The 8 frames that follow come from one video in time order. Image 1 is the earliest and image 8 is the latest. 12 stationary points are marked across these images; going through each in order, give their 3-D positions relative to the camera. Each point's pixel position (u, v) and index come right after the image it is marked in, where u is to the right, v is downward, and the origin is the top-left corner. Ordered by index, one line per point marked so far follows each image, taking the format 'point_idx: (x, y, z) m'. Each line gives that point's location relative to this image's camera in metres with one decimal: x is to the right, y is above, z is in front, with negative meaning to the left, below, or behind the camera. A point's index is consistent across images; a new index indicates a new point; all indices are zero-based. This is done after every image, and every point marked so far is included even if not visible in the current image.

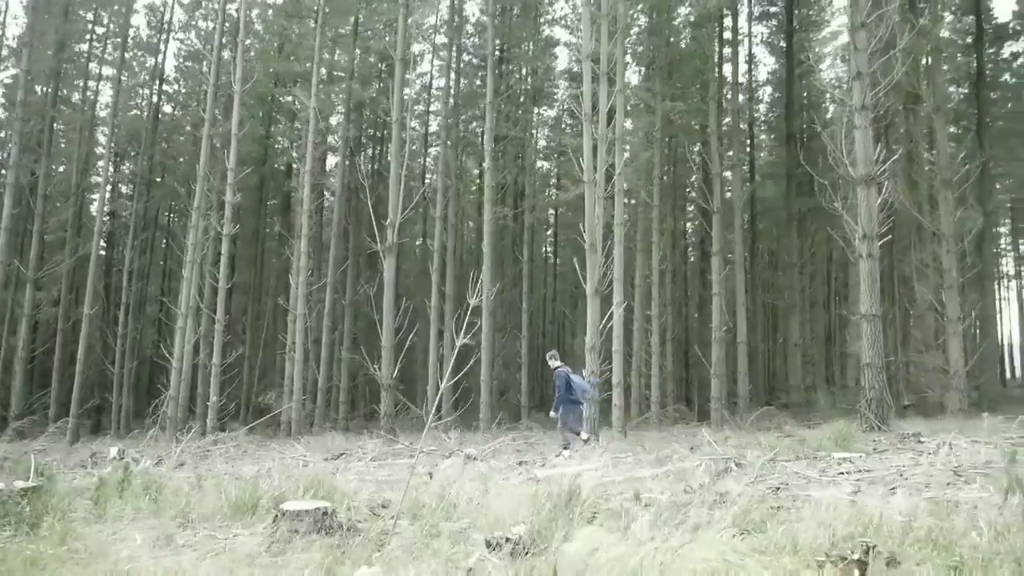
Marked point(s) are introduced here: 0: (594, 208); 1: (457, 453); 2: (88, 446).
0: (+1.3, +1.2, +10.7) m
1: (-0.6, -1.8, +7.6) m
2: (-6.6, -2.5, +11.0) m
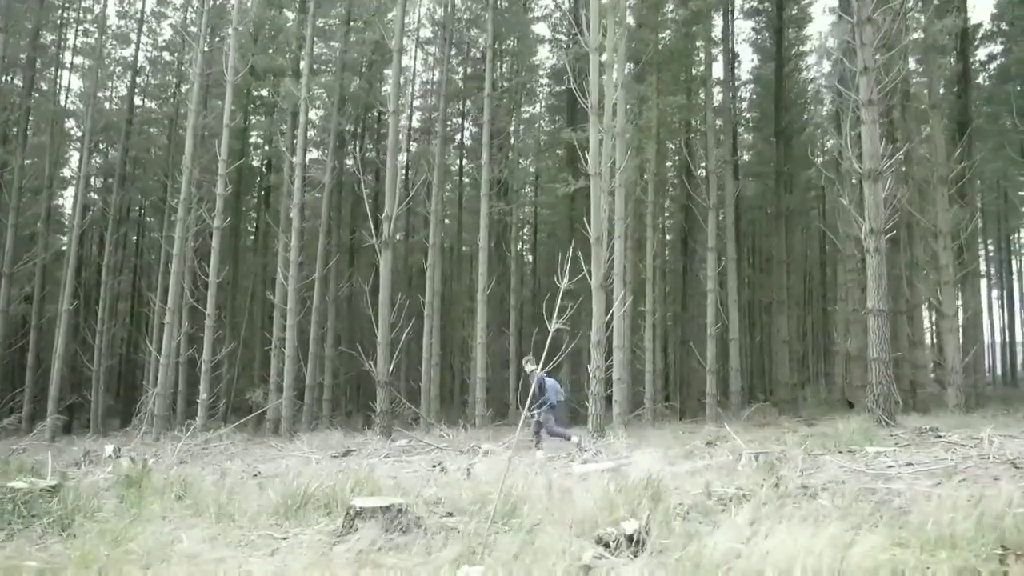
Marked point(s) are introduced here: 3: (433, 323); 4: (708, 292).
0: (+1.4, +1.3, +10.6) m
1: (-0.4, -1.7, +7.4) m
2: (-6.5, -2.4, +10.5) m
3: (-1.9, -0.8, +16.8) m
4: (+4.3, -0.1, +15.1) m
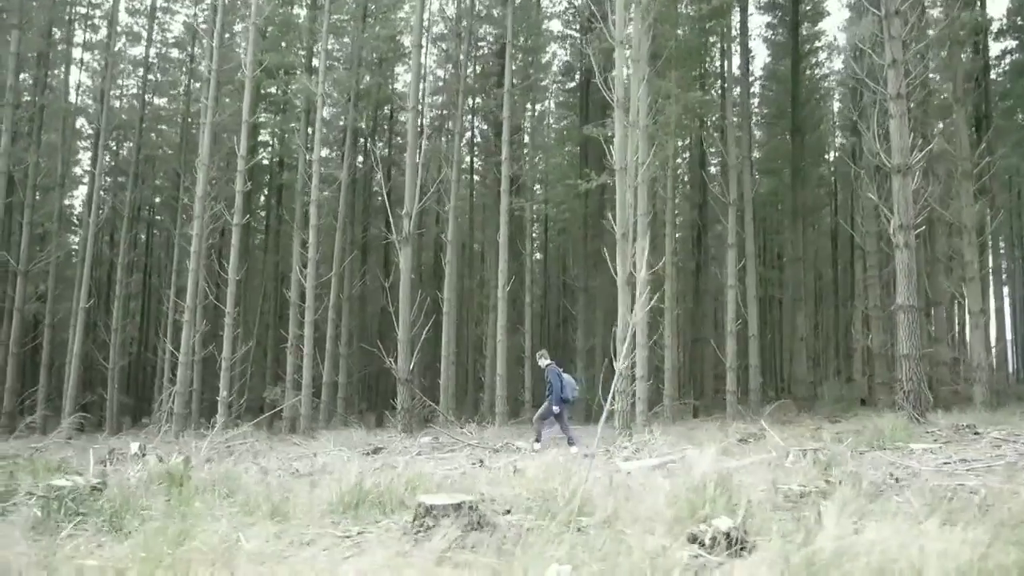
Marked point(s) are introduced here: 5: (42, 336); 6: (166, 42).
0: (+1.7, +1.4, +10.5) m
1: (0.0, -1.7, +7.4) m
2: (-6.2, -2.3, +10.5) m
3: (-1.5, -0.8, +16.7) m
4: (+4.6, 0.0, +15.0) m
5: (-12.1, -1.2, +18.0) m
6: (-9.5, +6.7, +19.1) m
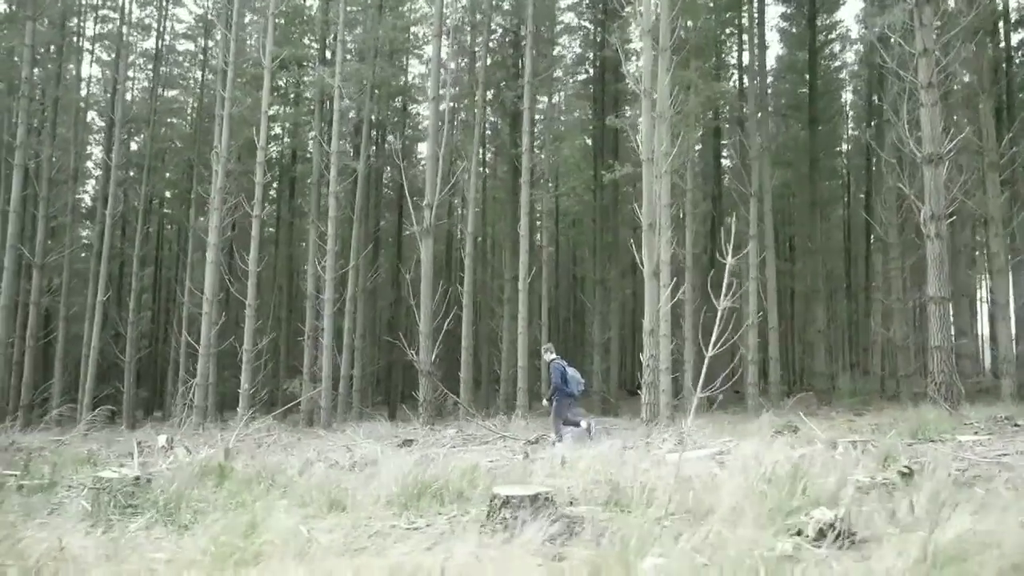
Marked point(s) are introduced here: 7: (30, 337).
0: (+2.1, +1.5, +10.4) m
1: (+0.3, -1.6, +7.3) m
2: (-5.8, -2.2, +10.5) m
3: (-1.1, -0.6, +16.7) m
4: (+5.0, +0.2, +14.9) m
5: (-11.7, -1.1, +18.0) m
6: (-9.1, +6.9, +19.0) m
7: (-11.0, -1.1, +16.1) m
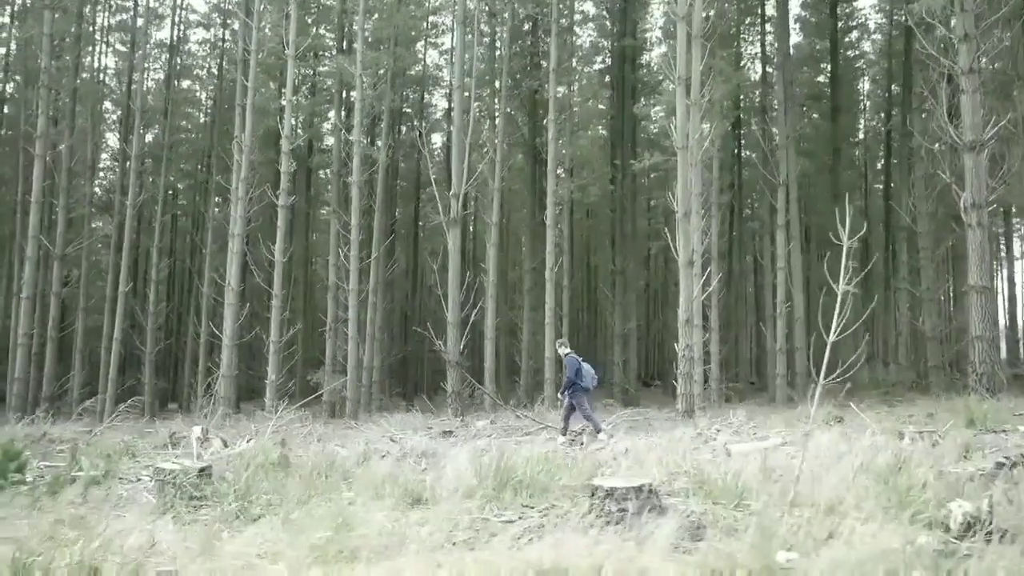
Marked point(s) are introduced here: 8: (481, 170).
0: (+2.5, +1.6, +10.2) m
1: (+0.8, -1.4, +7.2) m
2: (-5.3, -2.1, +10.4) m
3: (-0.6, -0.4, +16.6) m
4: (+5.6, +0.4, +14.8) m
5: (-11.2, -0.9, +18.0) m
6: (-8.6, +7.1, +18.9) m
7: (-10.5, -0.9, +16.0) m
8: (-0.8, +2.9, +17.0) m
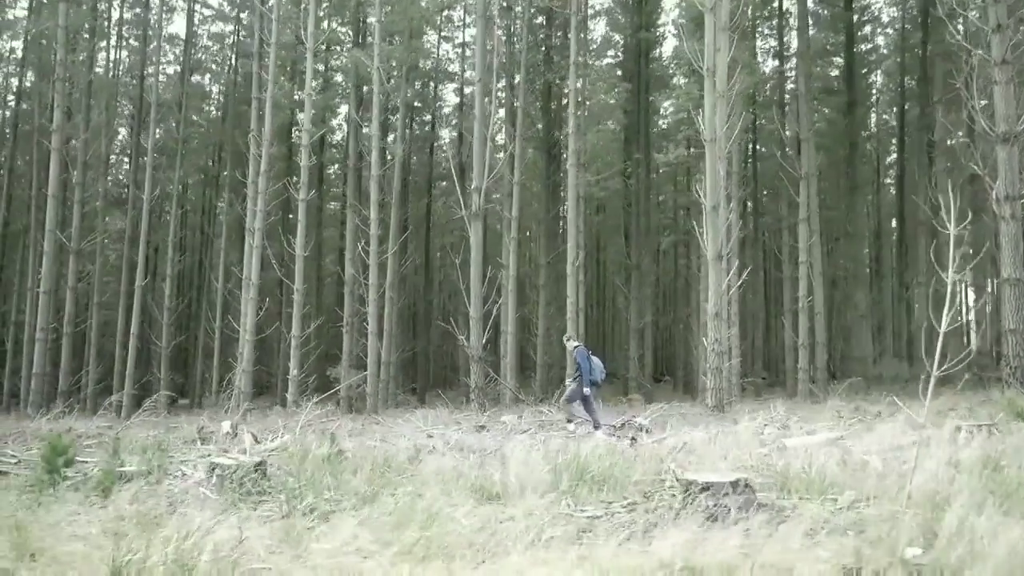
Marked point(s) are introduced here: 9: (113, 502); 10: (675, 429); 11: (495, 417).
0: (+2.9, +1.7, +10.1) m
1: (+1.1, -1.4, +7.1) m
2: (-4.9, -2.0, +10.4) m
3: (-0.1, -0.3, +16.5) m
4: (+6.0, +0.5, +14.7) m
5: (-10.7, -0.7, +18.0) m
6: (-8.1, +7.3, +18.8) m
7: (-10.1, -0.8, +16.0) m
8: (-0.4, +3.0, +16.9) m
9: (-2.4, -1.3, +4.2) m
10: (+1.5, -1.3, +6.2) m
11: (-0.3, -1.9, +10.3) m
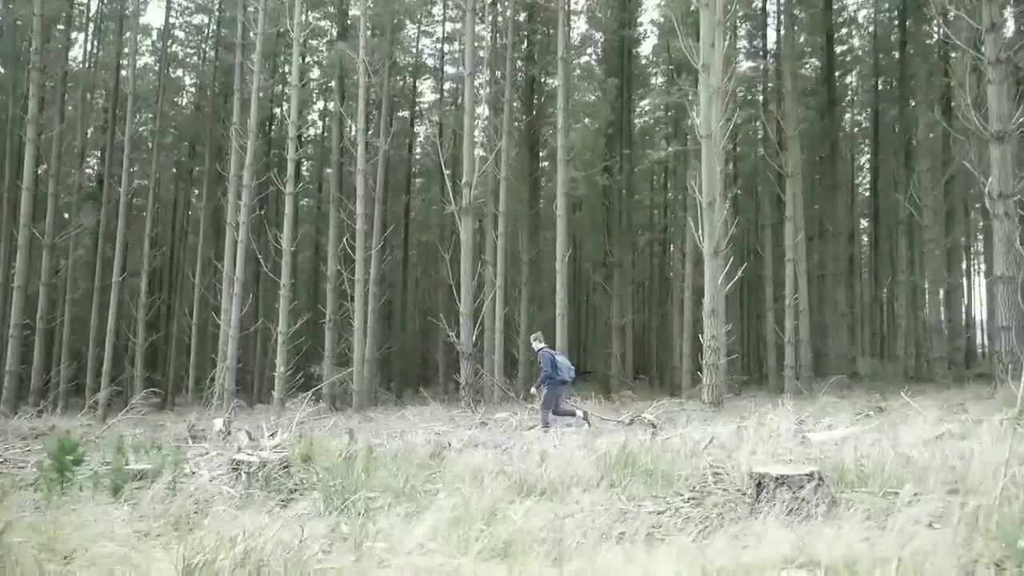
0: (+2.9, +1.8, +10.1) m
1: (+1.2, -1.3, +7.1) m
2: (-5.0, -1.9, +10.1) m
3: (-0.4, -0.2, +16.4) m
4: (+5.7, +0.6, +14.8) m
5: (-11.1, -0.6, +17.4) m
6: (-8.5, +7.4, +18.3) m
7: (-10.4, -0.7, +15.5) m
8: (-0.7, +3.1, +16.7) m
9: (-2.2, -1.2, +4.0) m
10: (+1.6, -1.2, +6.2) m
11: (-0.3, -1.8, +10.2) m
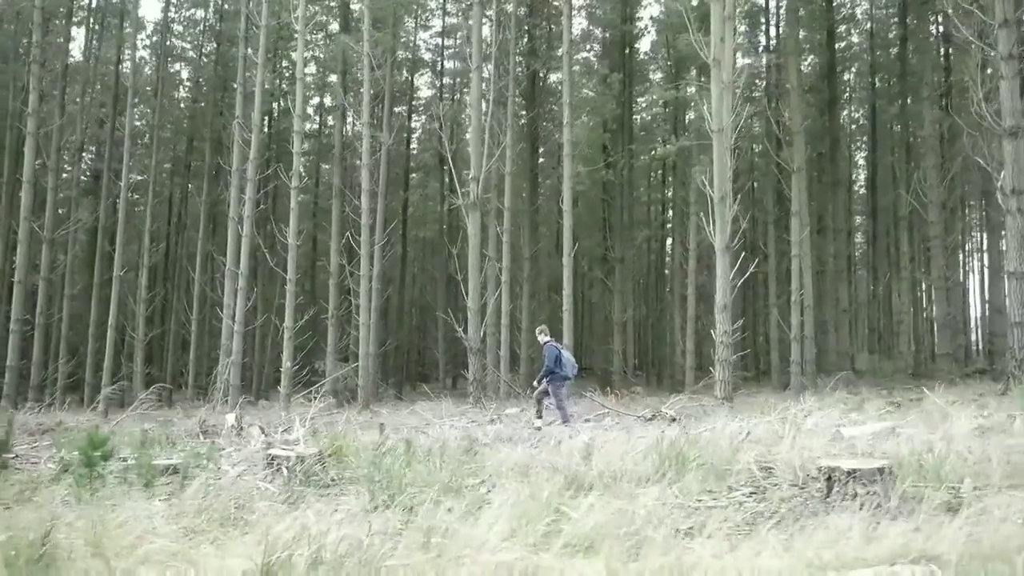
0: (+3.1, +1.9, +10.1) m
1: (+1.4, -1.3, +7.0) m
2: (-4.8, -1.8, +10.0) m
3: (-0.4, -0.1, +16.3) m
4: (+5.8, +0.6, +14.8) m
5: (-11.0, -0.5, +17.2) m
6: (-8.4, +7.5, +18.1) m
7: (-10.3, -0.6, +15.3) m
8: (-0.6, +3.2, +16.6) m
9: (-1.9, -1.2, +3.9) m
10: (+1.8, -1.2, +6.1) m
11: (-0.2, -1.7, +10.1) m
